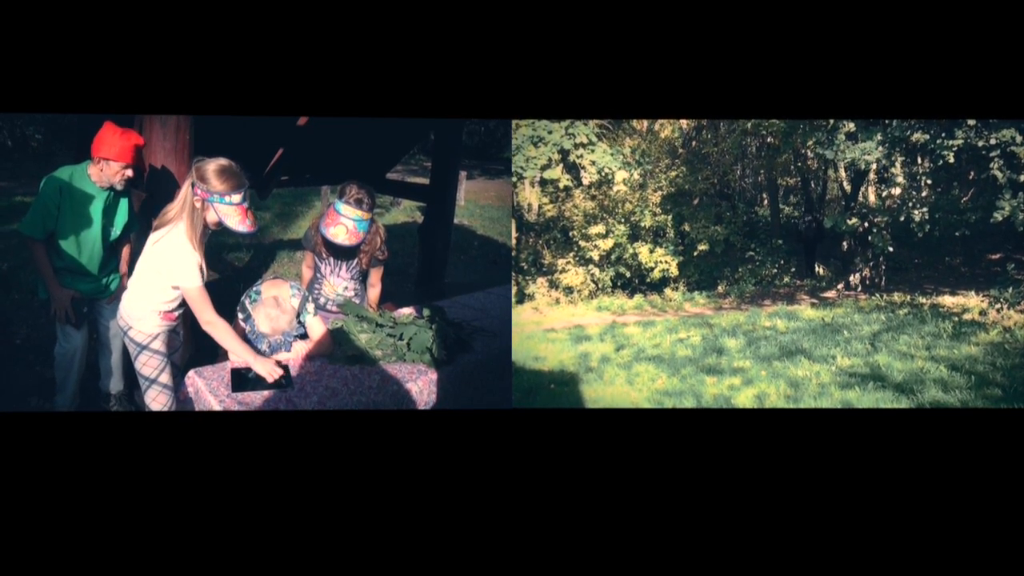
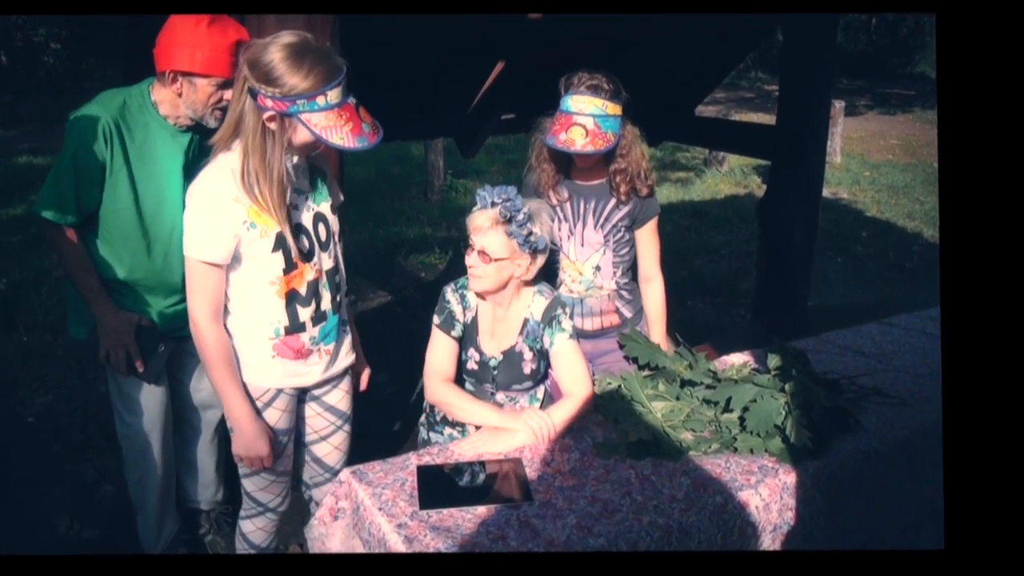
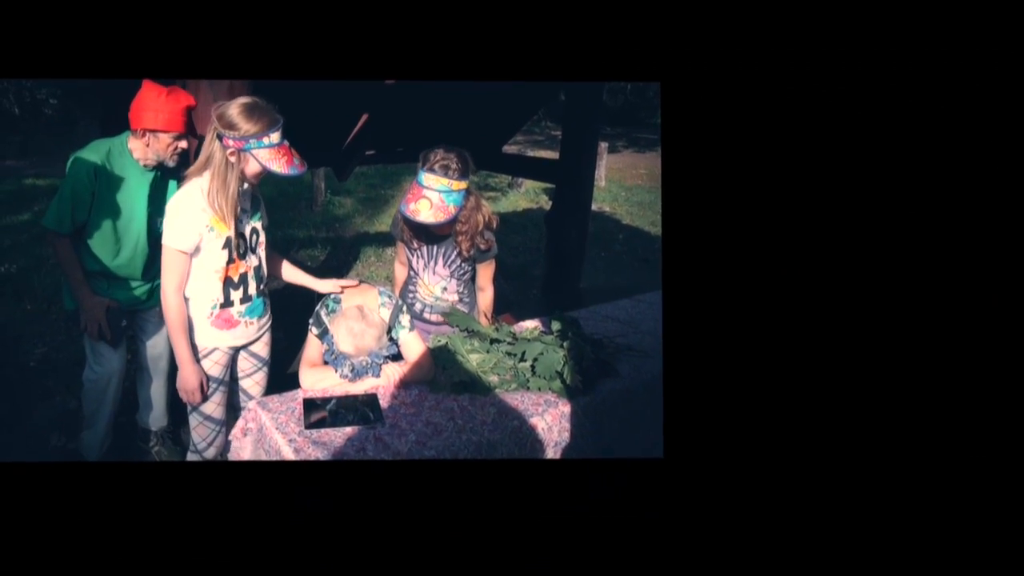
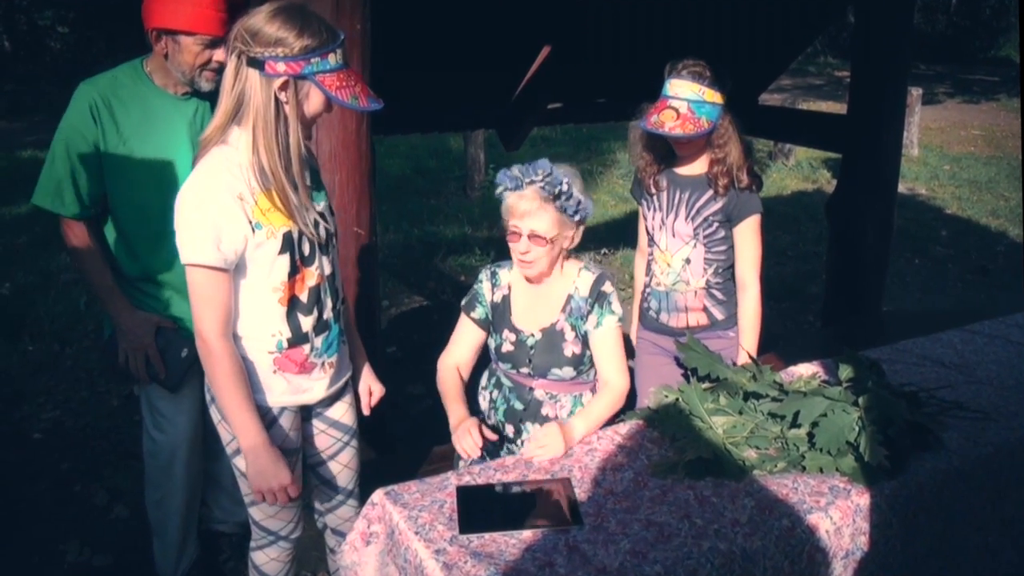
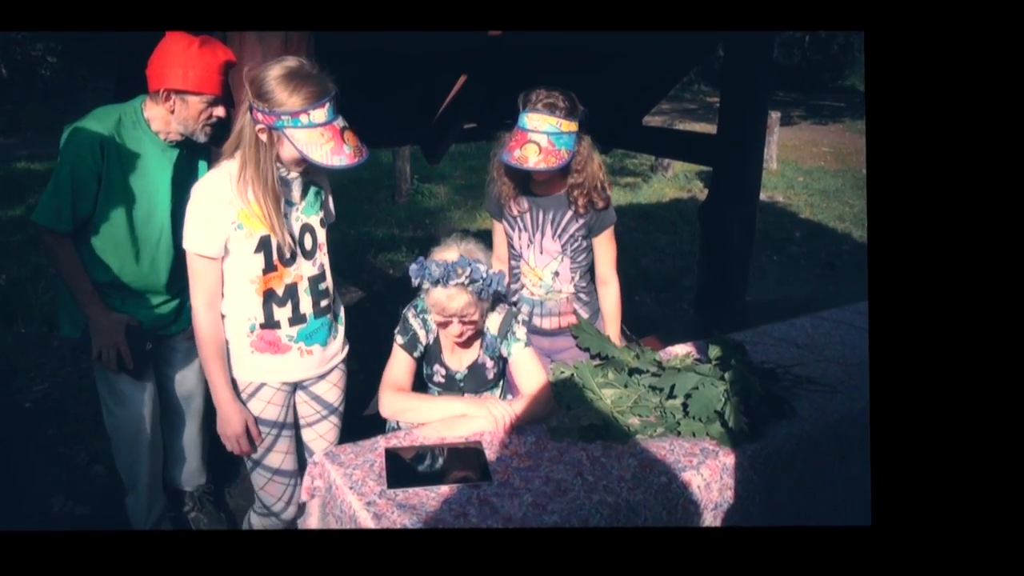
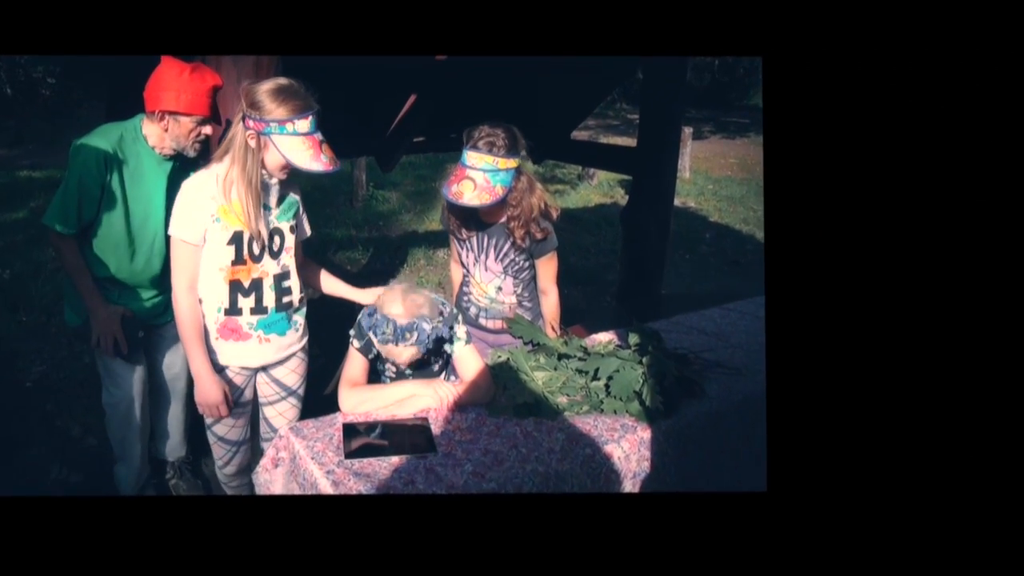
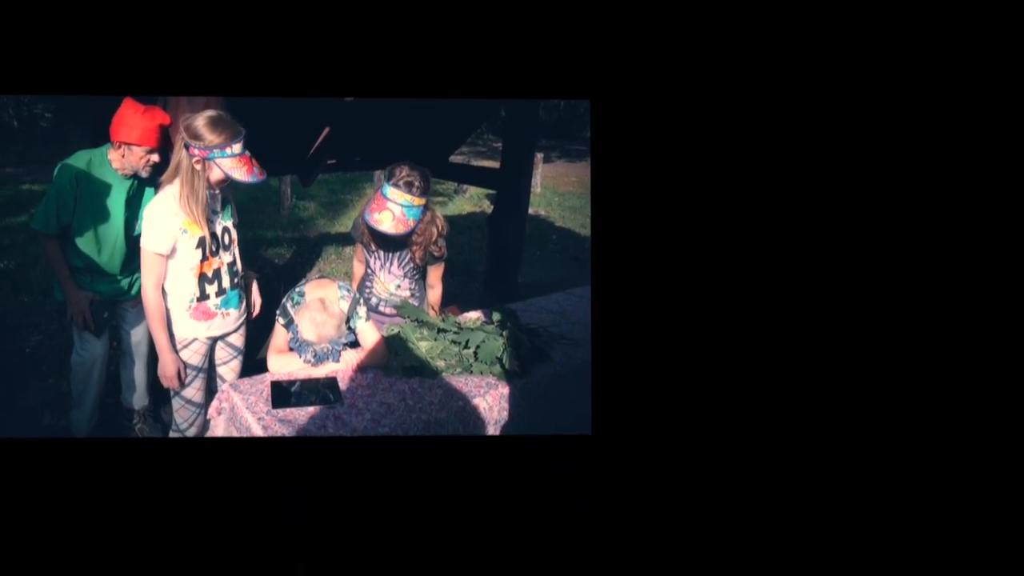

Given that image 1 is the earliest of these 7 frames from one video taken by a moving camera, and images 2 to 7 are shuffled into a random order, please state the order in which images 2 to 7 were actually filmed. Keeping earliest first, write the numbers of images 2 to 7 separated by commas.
7, 3, 6, 5, 2, 4
